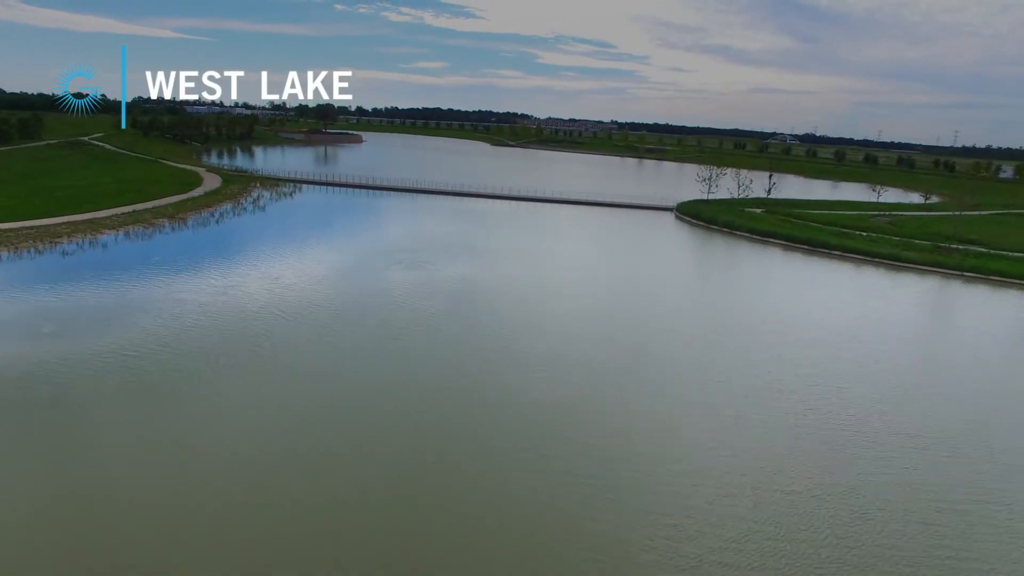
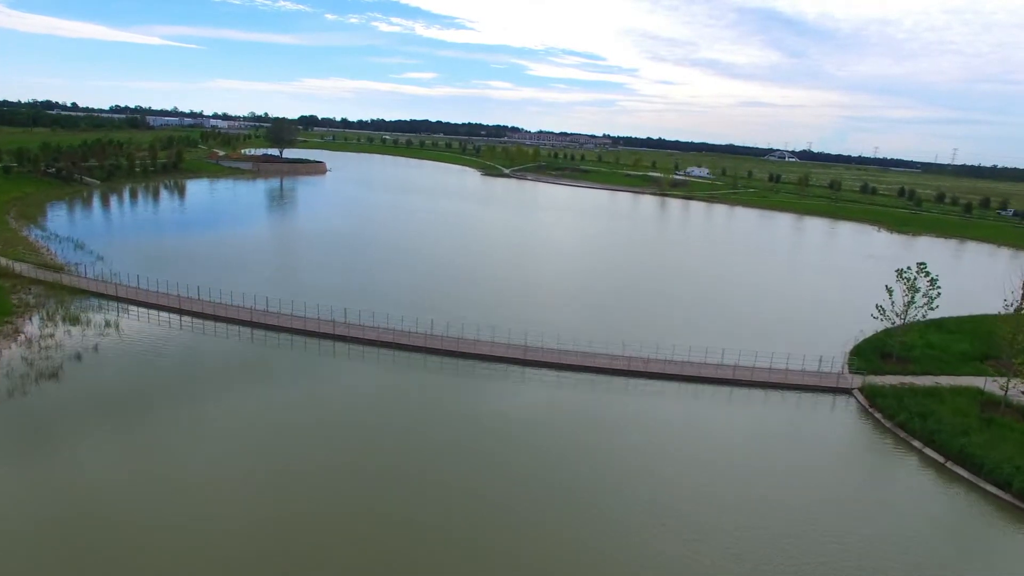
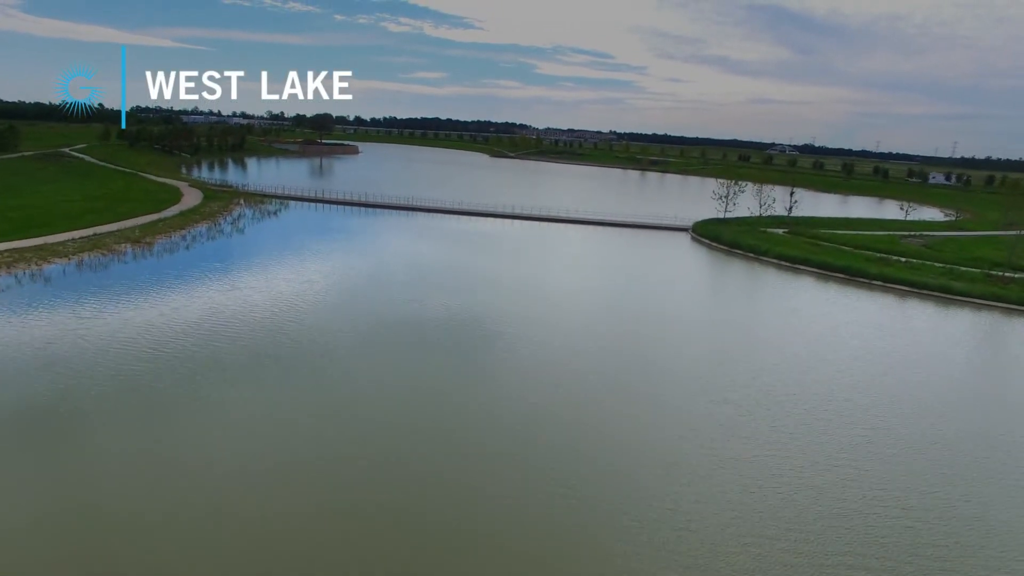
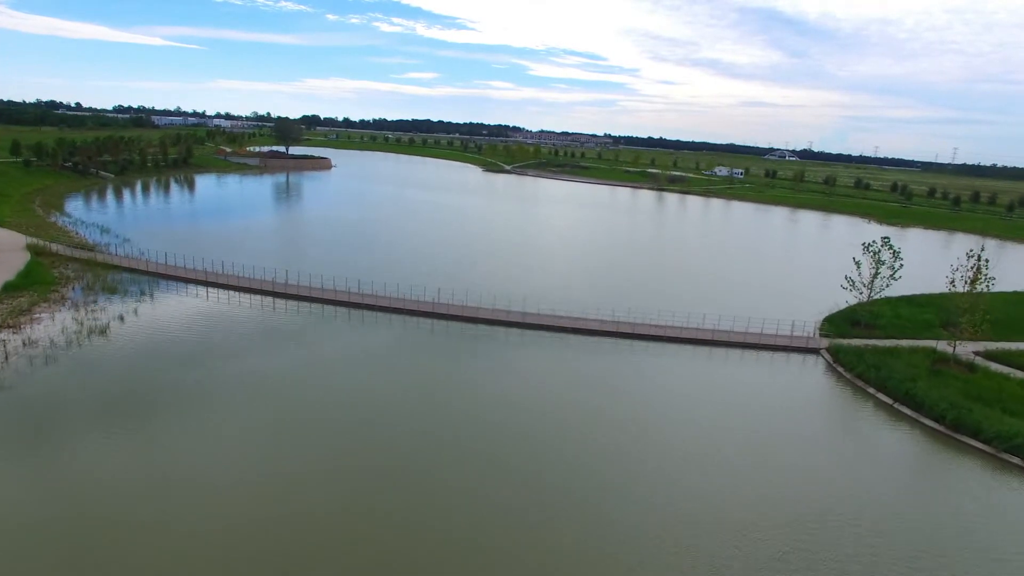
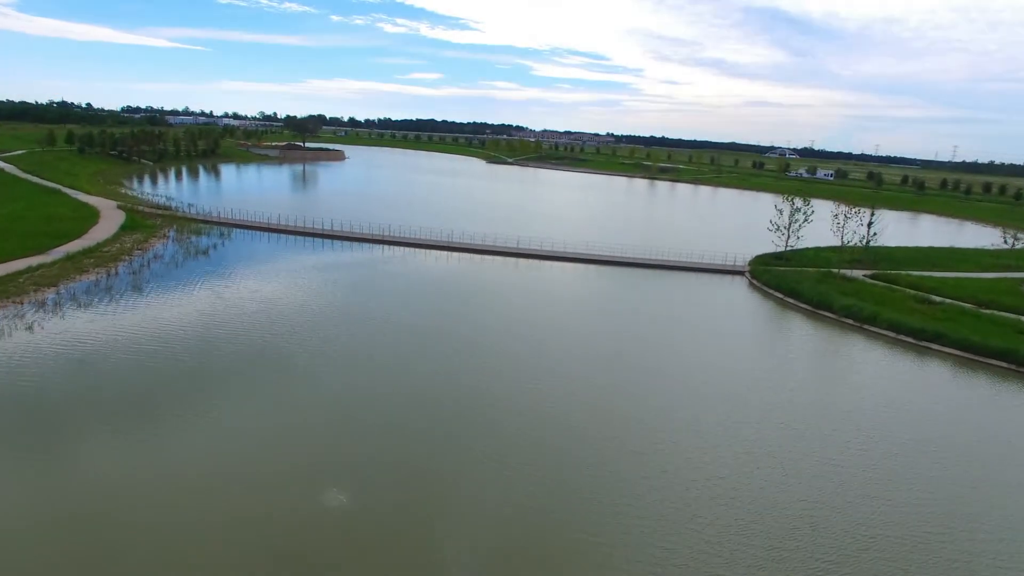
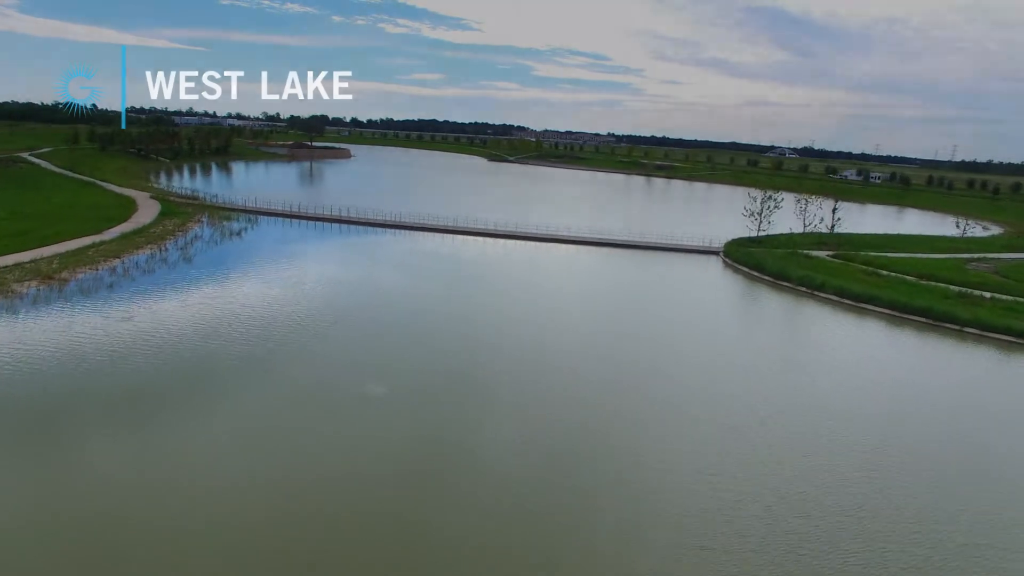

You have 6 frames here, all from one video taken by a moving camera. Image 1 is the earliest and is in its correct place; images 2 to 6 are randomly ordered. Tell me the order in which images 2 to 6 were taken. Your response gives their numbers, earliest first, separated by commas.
3, 6, 5, 4, 2
